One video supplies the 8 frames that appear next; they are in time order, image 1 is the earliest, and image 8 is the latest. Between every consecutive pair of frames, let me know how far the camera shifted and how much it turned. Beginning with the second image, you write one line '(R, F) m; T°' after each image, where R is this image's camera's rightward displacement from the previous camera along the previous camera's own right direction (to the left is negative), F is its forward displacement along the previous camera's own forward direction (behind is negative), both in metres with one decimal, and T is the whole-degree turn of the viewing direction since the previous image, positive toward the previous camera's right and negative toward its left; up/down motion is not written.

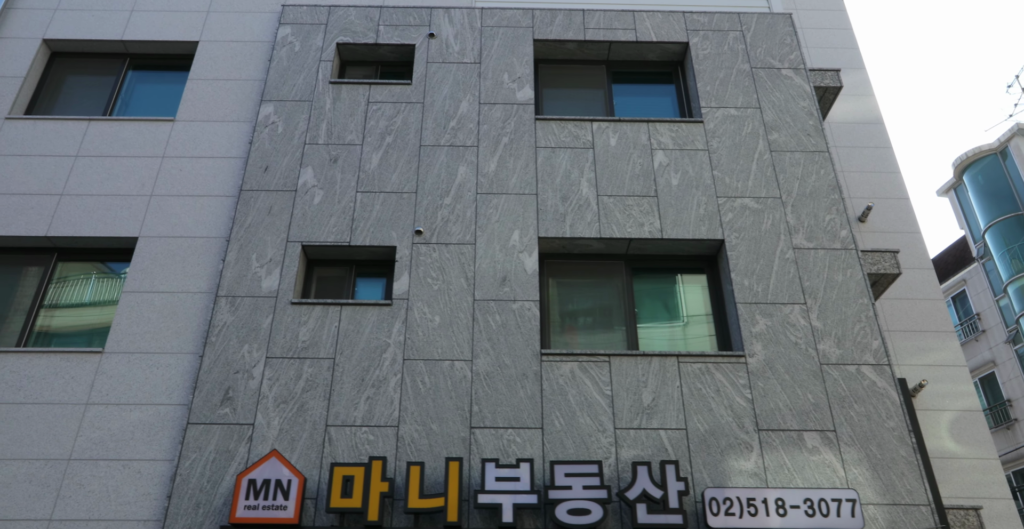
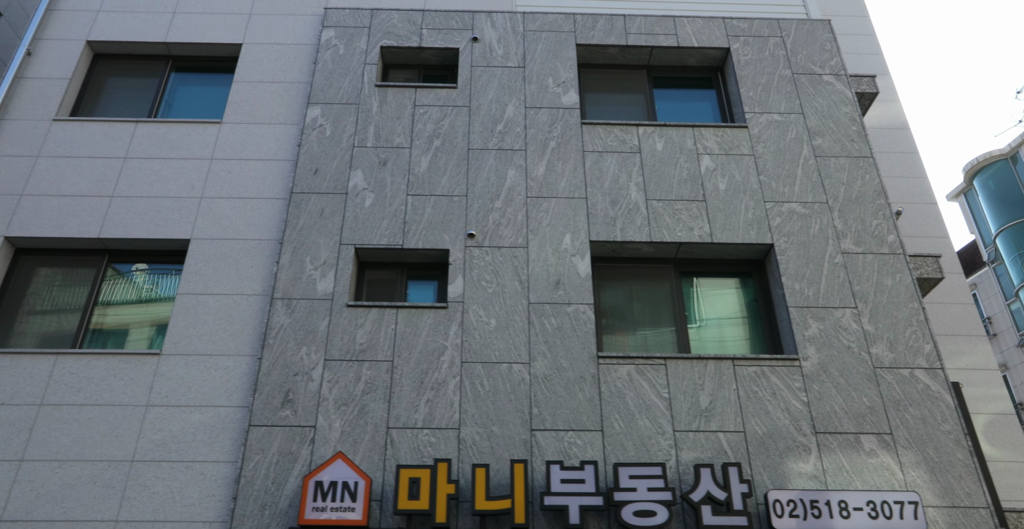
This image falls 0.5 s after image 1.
(-0.8, -0.1) m; +1°
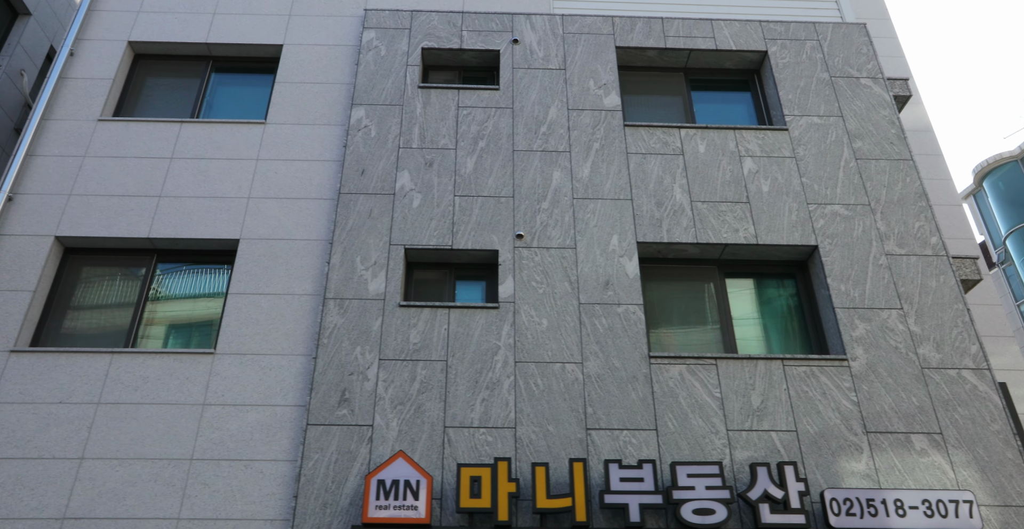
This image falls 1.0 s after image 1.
(-0.8, -0.1) m; 0°
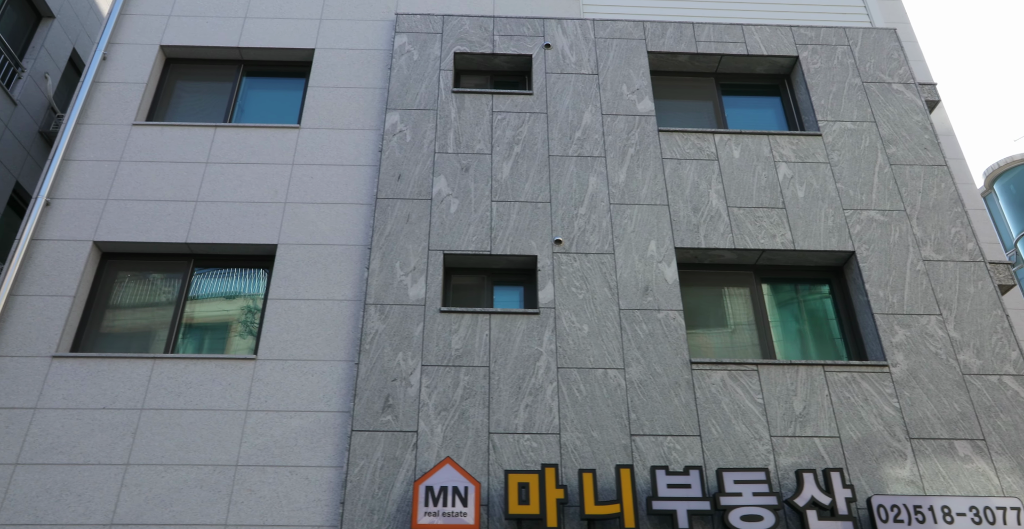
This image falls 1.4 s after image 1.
(-0.6, 0.0) m; 0°
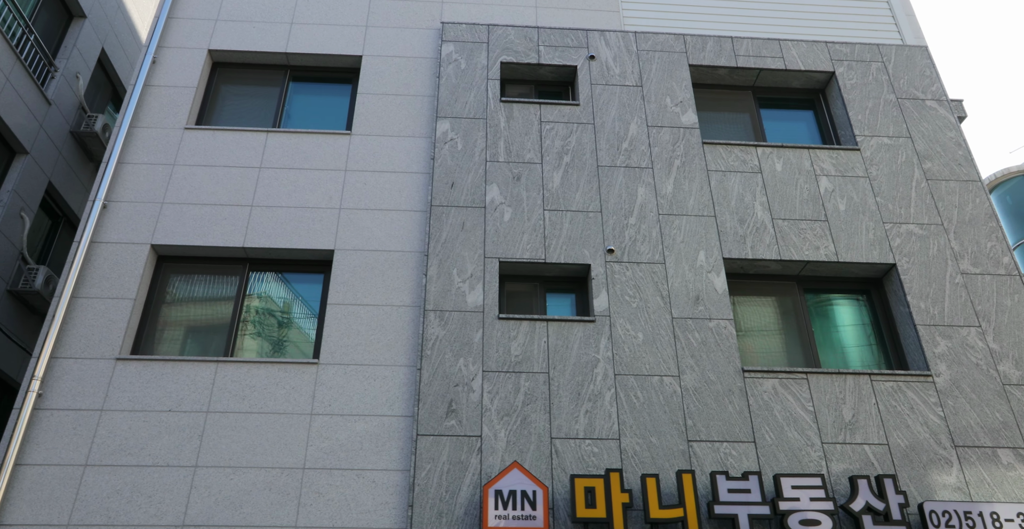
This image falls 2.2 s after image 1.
(-1.0, -0.2) m; +1°
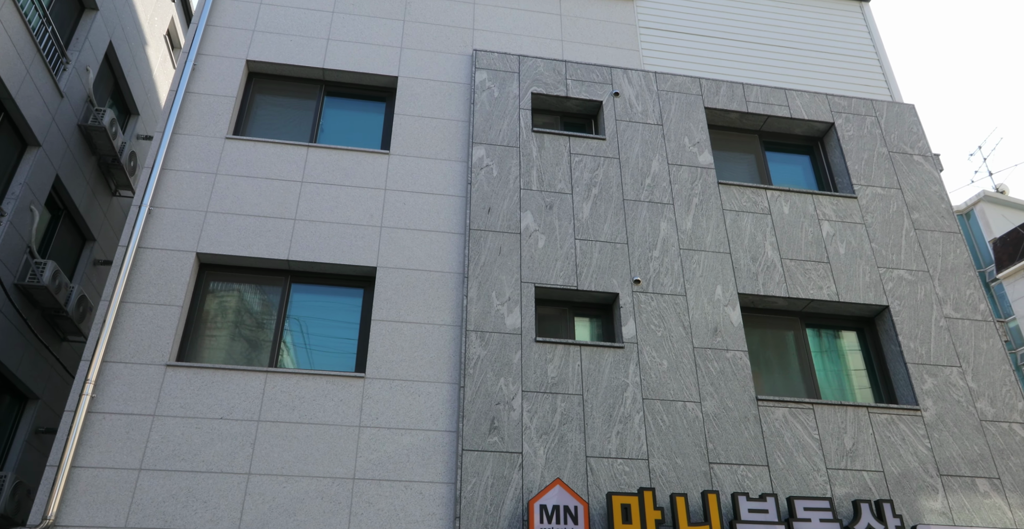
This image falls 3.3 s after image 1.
(-1.5, -0.6) m; +5°
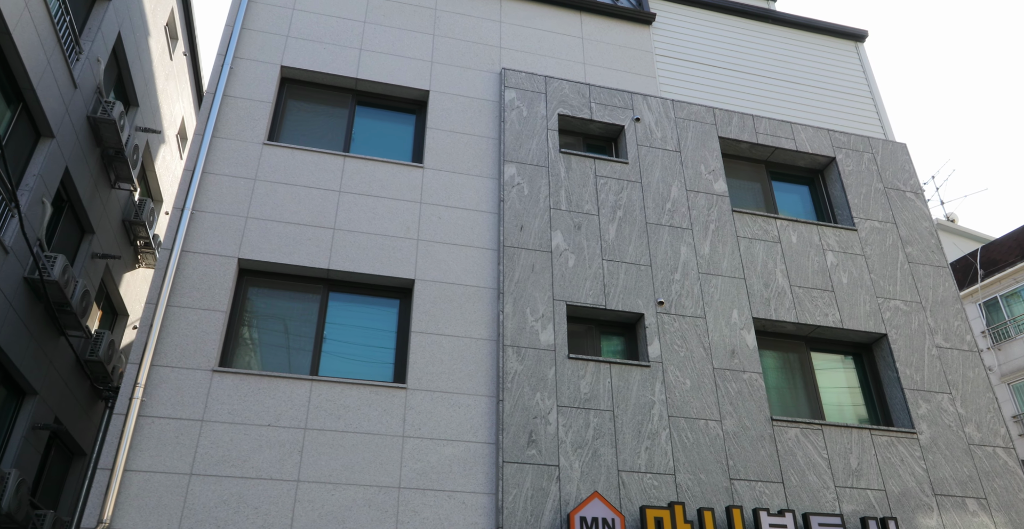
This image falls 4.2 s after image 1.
(-1.4, -0.4) m; +4°
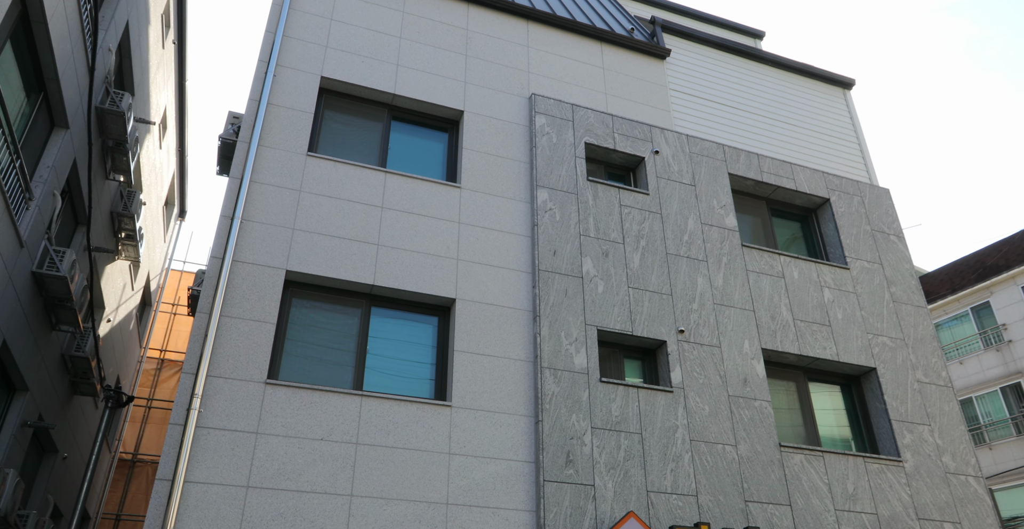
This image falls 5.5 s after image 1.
(-1.8, -0.3) m; +6°
